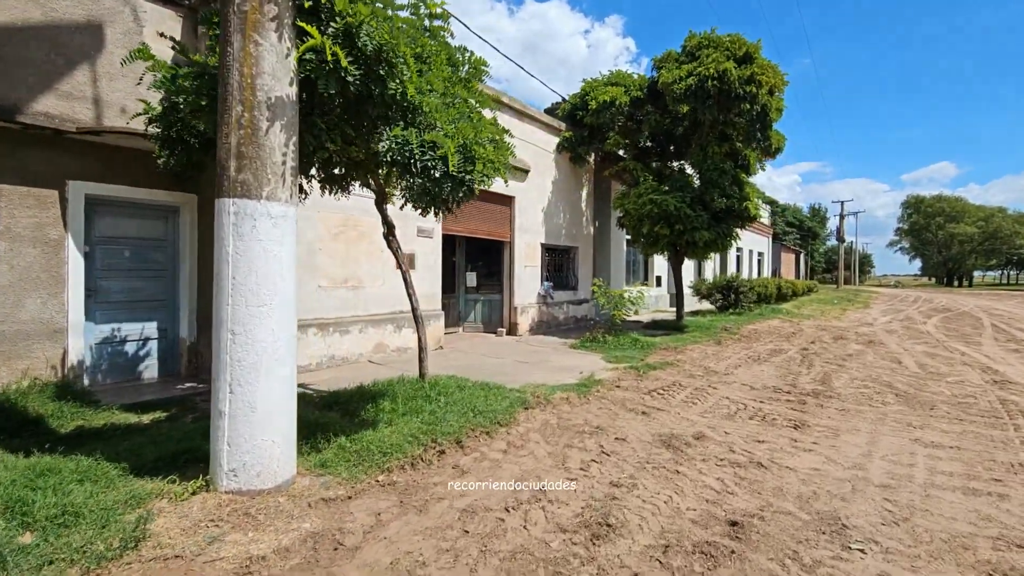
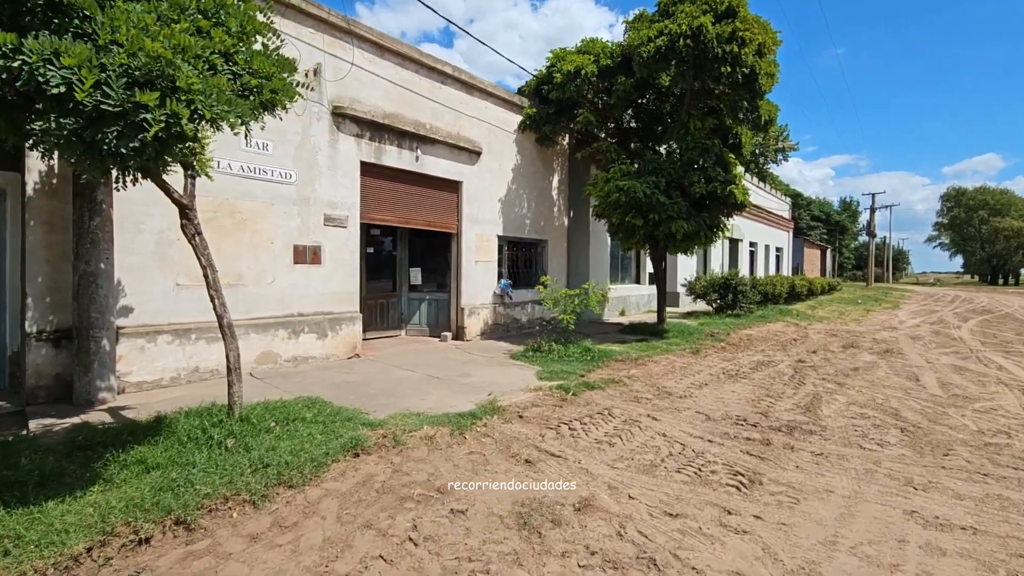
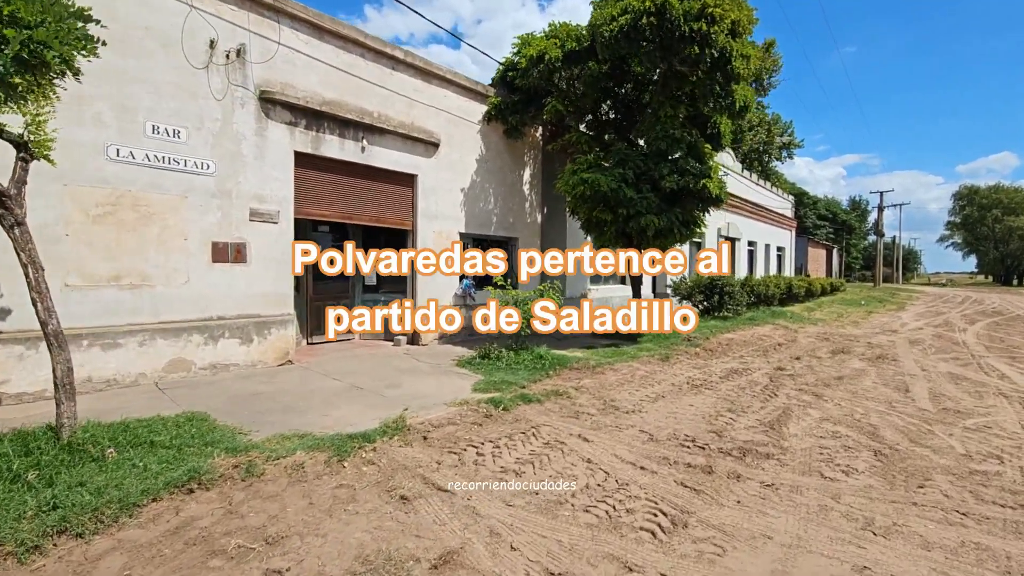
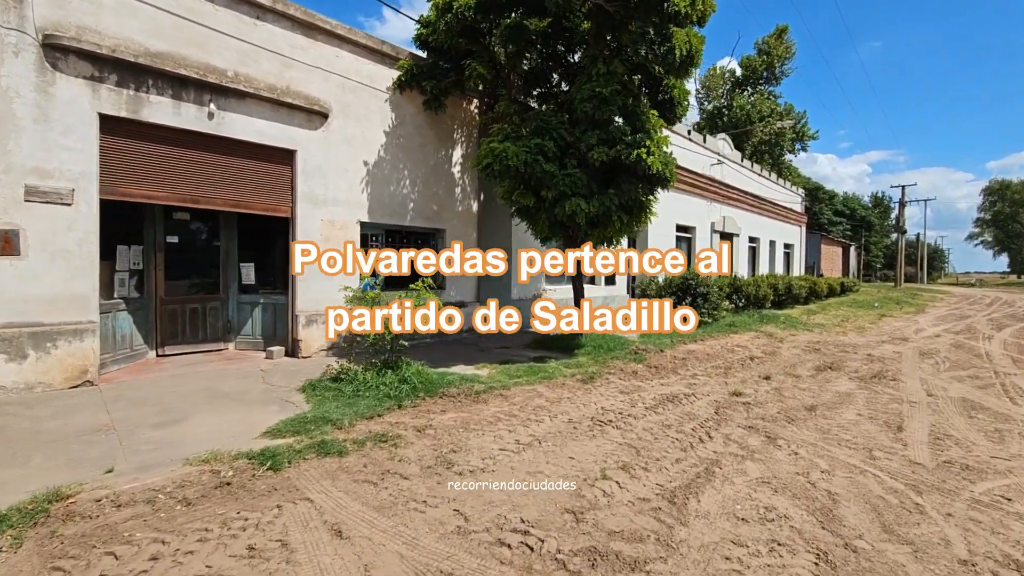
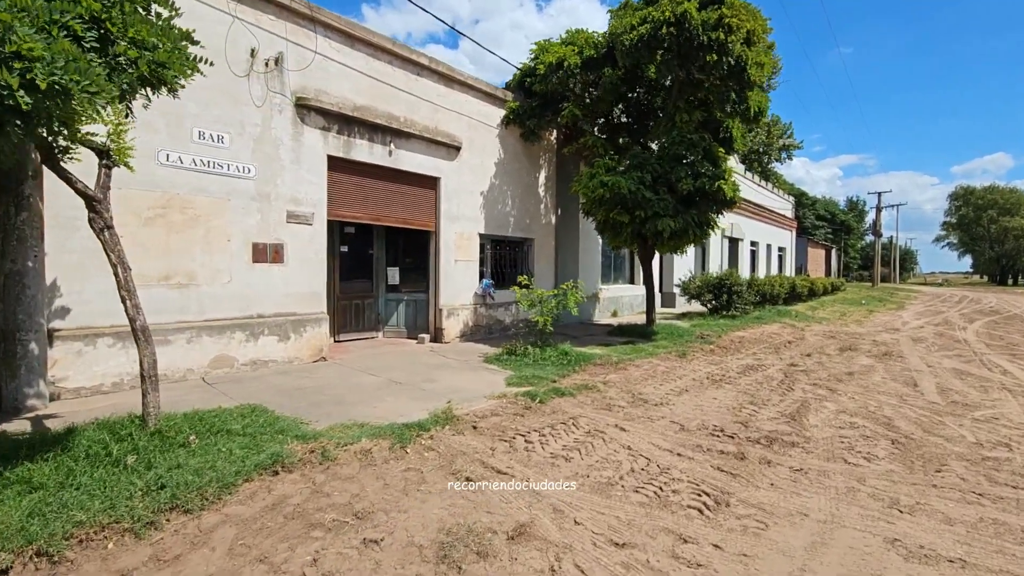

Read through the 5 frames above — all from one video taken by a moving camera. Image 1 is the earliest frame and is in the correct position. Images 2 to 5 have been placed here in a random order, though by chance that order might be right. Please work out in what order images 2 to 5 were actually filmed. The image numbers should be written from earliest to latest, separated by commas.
2, 5, 3, 4
